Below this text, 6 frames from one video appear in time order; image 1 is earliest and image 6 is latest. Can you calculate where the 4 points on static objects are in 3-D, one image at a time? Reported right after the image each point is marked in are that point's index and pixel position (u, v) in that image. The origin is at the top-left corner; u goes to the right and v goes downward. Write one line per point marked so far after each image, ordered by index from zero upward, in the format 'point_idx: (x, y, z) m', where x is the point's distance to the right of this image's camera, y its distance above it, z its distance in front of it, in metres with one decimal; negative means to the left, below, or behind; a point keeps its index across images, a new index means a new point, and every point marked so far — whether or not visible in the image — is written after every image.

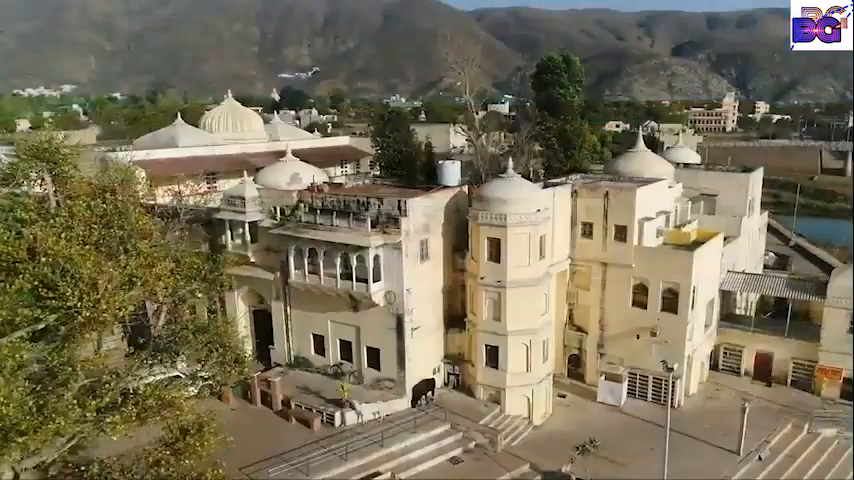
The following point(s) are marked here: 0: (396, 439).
0: (-0.9, -5.8, +19.2) m
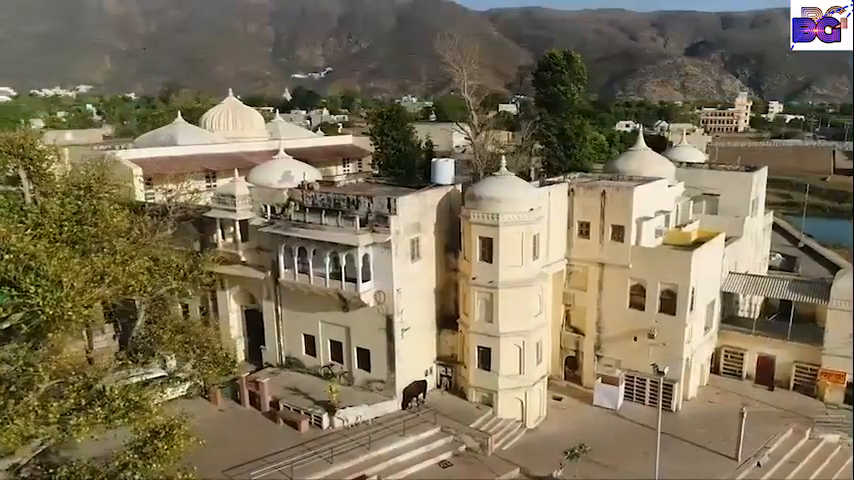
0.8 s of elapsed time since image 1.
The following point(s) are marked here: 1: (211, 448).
0: (-1.2, -5.8, +18.8) m
1: (-6.4, -6.0, +18.8) m
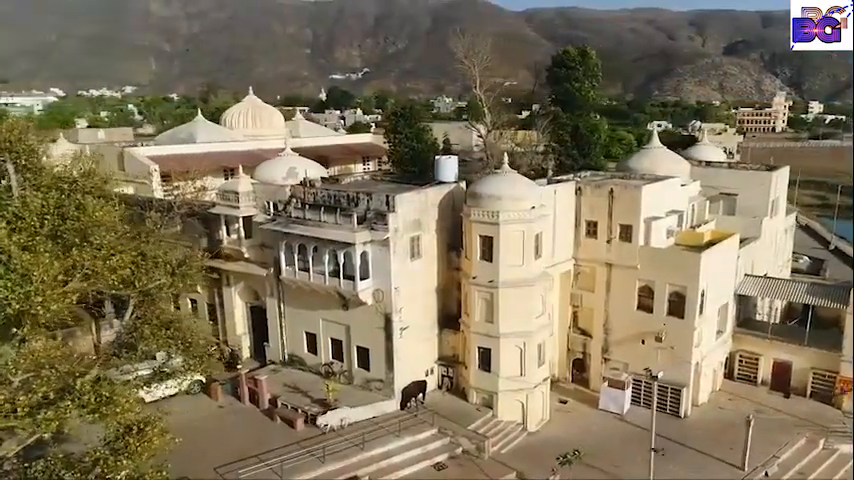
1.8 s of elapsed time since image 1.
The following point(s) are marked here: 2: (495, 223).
0: (-1.3, -5.8, +18.6) m
1: (-6.5, -5.9, +18.8) m
2: (+2.0, +0.5, +20.0) m
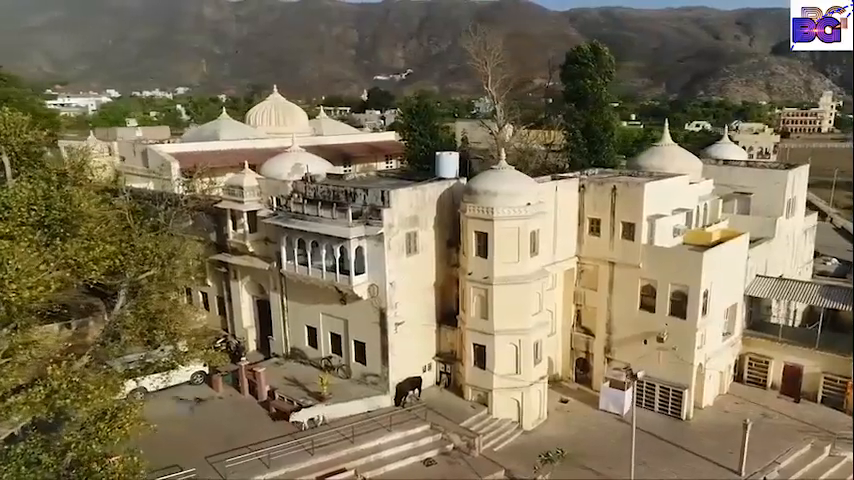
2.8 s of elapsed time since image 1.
0: (-1.6, -5.6, +18.7) m
1: (-6.7, -5.7, +19.2) m
2: (+1.9, +0.6, +19.9) m
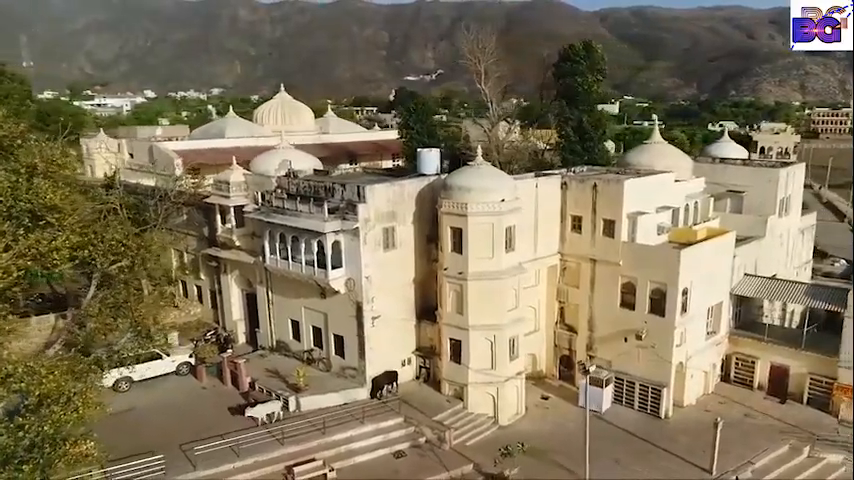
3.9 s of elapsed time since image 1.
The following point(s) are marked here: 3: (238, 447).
0: (-2.3, -5.5, +18.9) m
1: (-7.5, -5.5, +19.6) m
2: (+1.3, +0.8, +20.0) m
3: (-5.0, -5.6, +18.1) m
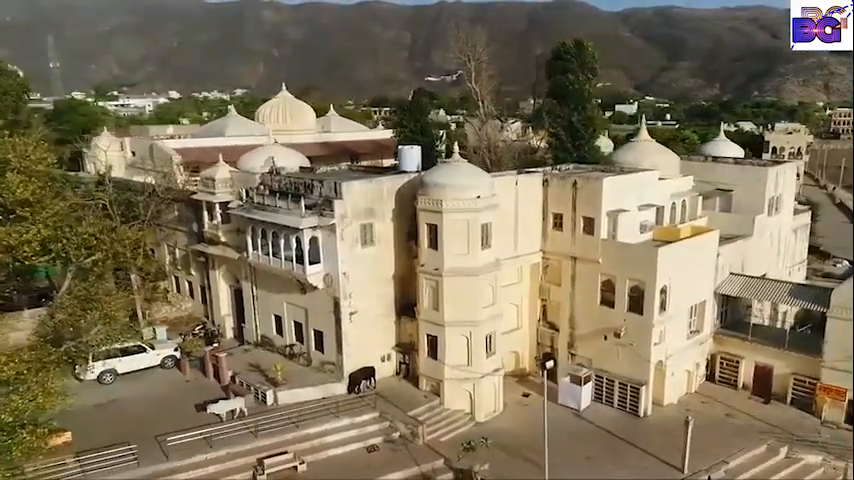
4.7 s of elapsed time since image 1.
0: (-3.1, -5.3, +19.1) m
1: (-8.2, -5.4, +19.9) m
2: (+0.6, +0.9, +20.0) m
3: (-5.8, -5.5, +18.3) m
